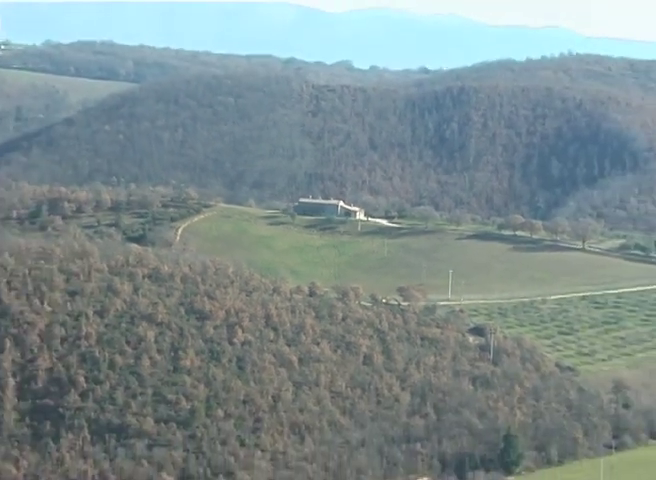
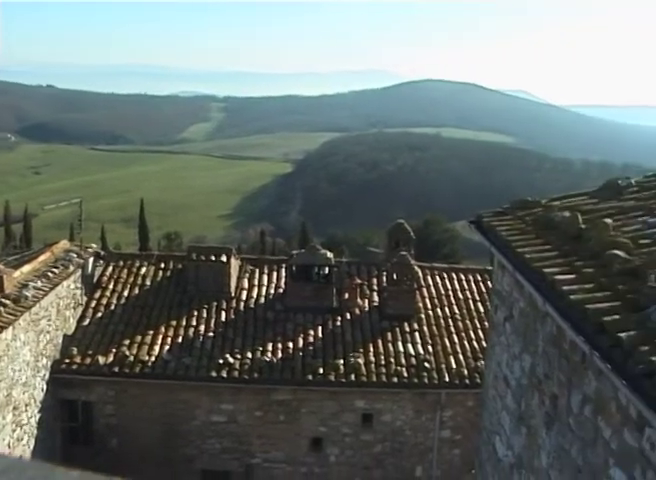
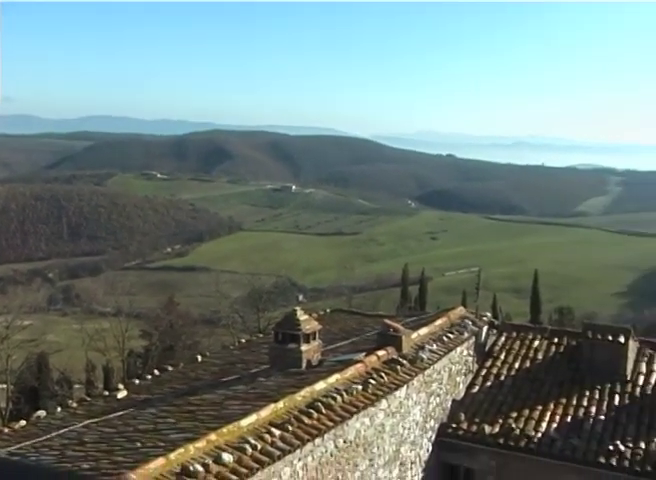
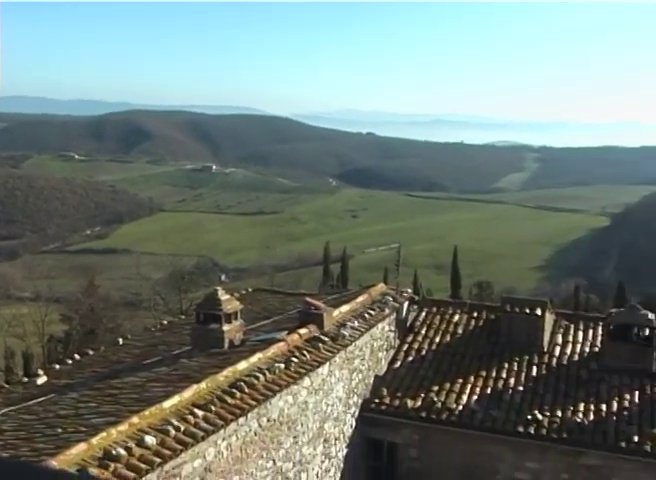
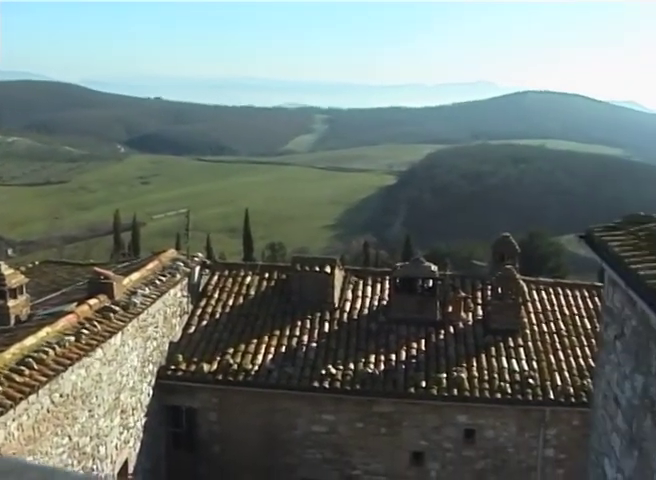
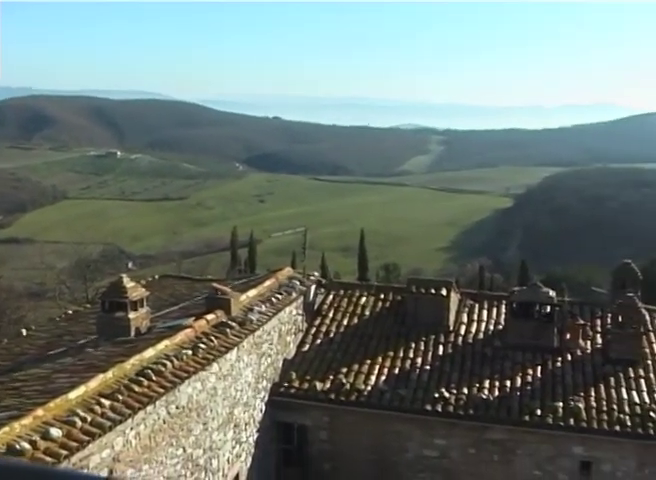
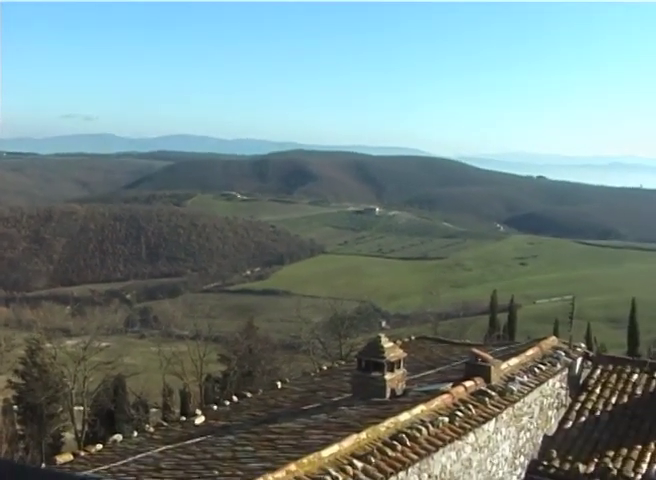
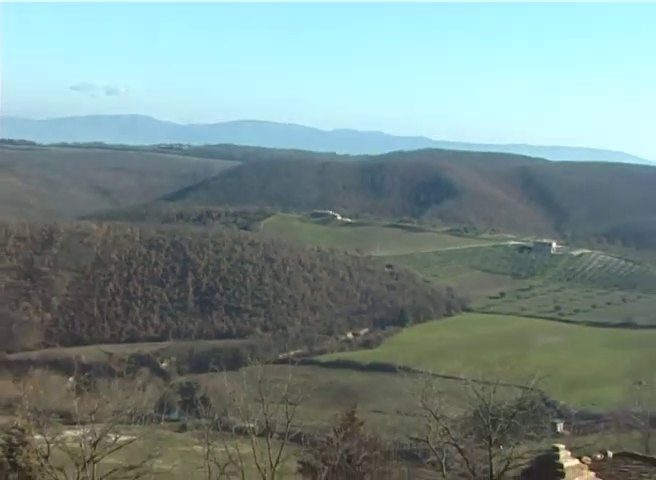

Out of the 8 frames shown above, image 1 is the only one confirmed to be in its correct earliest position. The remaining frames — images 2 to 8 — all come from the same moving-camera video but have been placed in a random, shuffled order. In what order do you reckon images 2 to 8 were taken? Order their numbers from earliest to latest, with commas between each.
8, 7, 3, 4, 6, 5, 2
